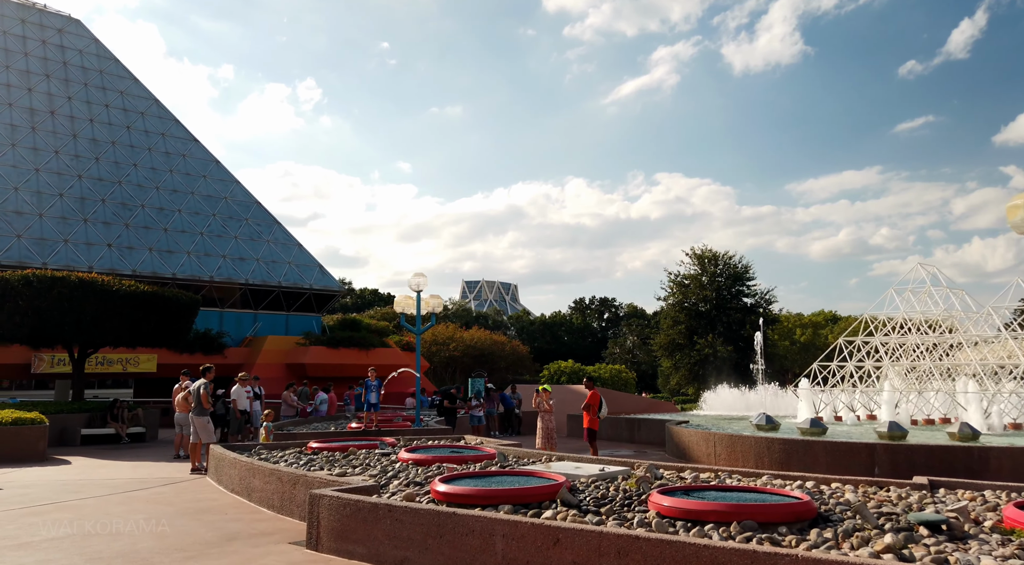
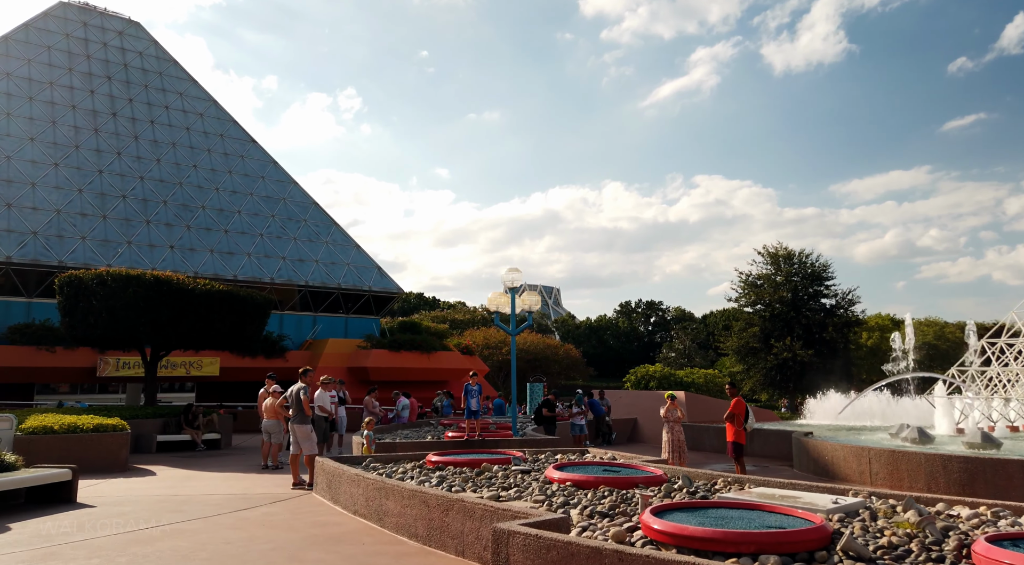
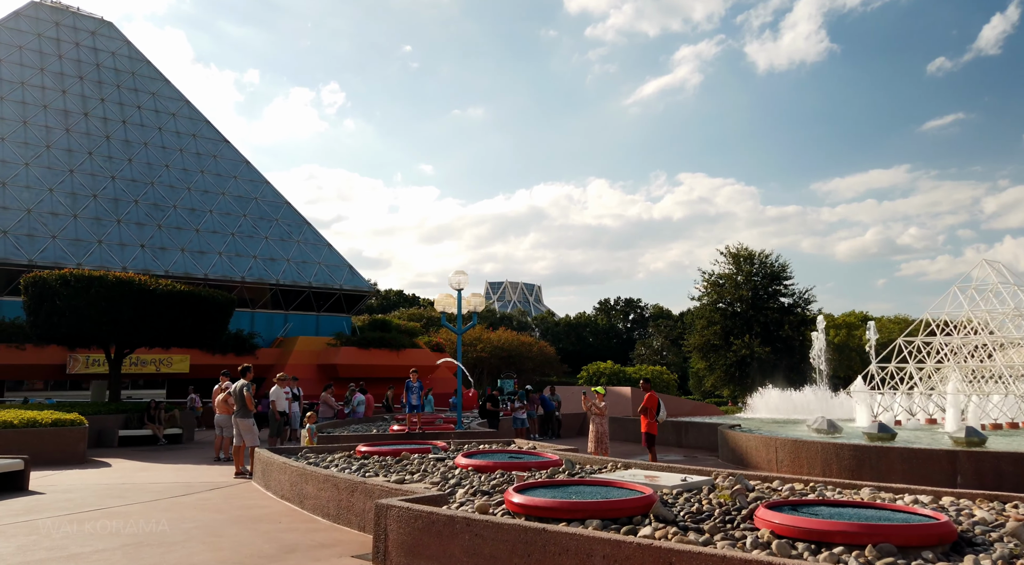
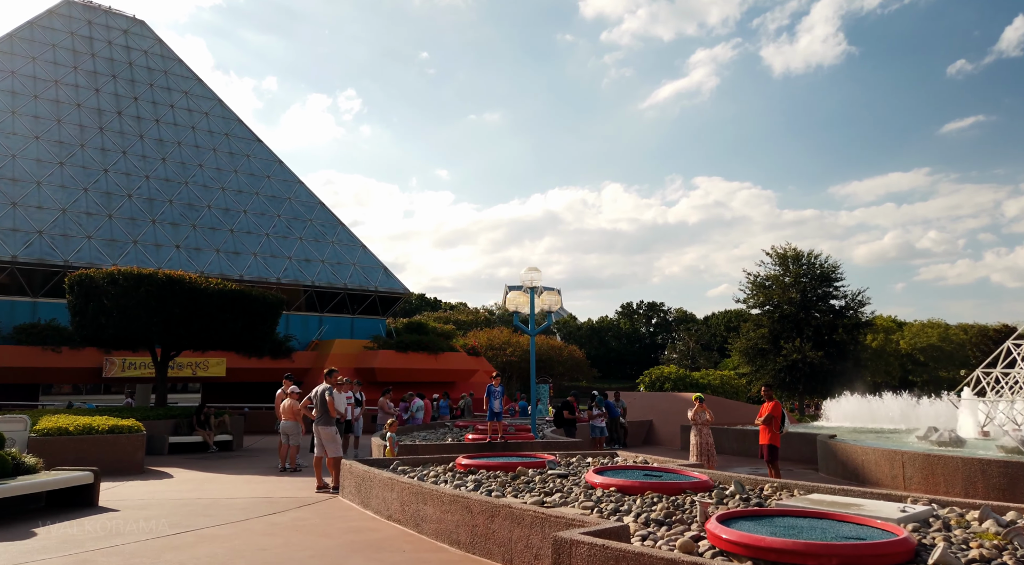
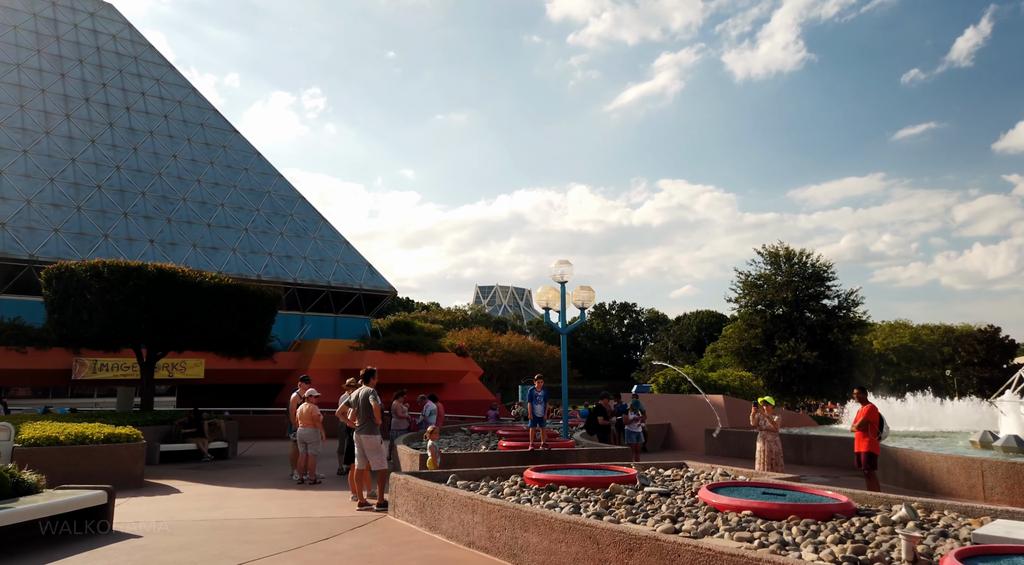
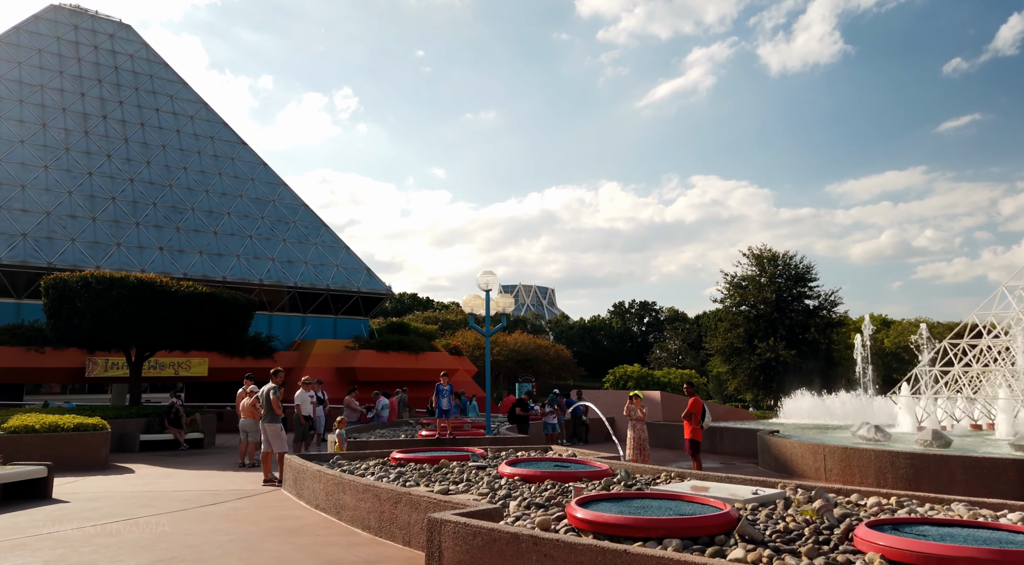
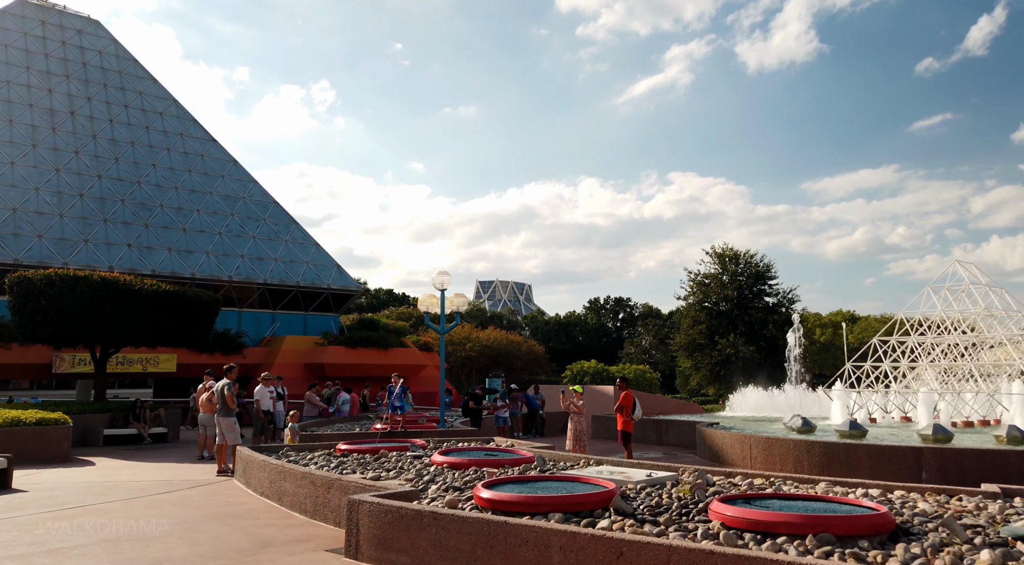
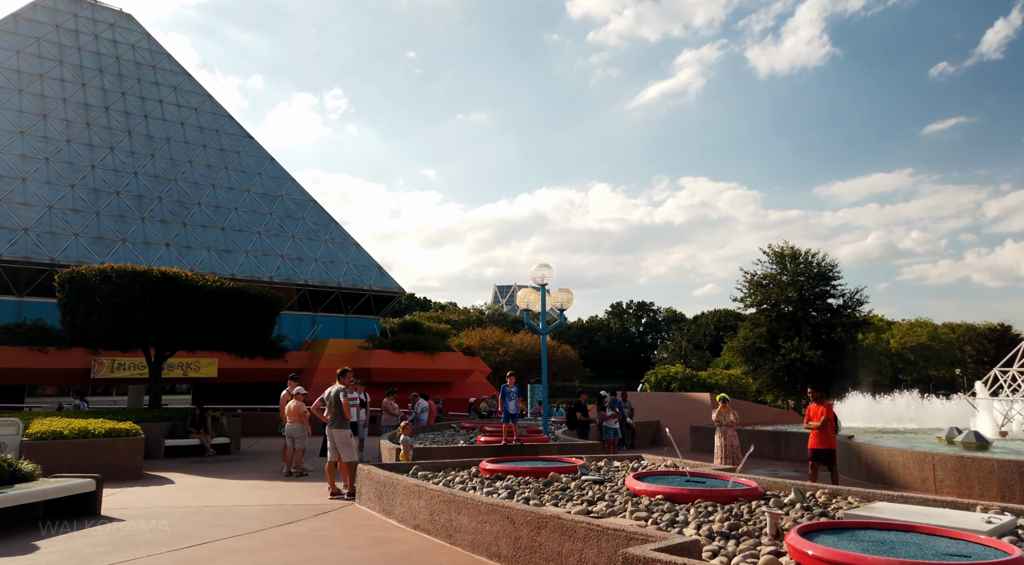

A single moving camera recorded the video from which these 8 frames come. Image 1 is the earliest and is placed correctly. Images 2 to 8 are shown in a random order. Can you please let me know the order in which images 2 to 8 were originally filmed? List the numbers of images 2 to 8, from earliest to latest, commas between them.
7, 3, 6, 2, 4, 8, 5
